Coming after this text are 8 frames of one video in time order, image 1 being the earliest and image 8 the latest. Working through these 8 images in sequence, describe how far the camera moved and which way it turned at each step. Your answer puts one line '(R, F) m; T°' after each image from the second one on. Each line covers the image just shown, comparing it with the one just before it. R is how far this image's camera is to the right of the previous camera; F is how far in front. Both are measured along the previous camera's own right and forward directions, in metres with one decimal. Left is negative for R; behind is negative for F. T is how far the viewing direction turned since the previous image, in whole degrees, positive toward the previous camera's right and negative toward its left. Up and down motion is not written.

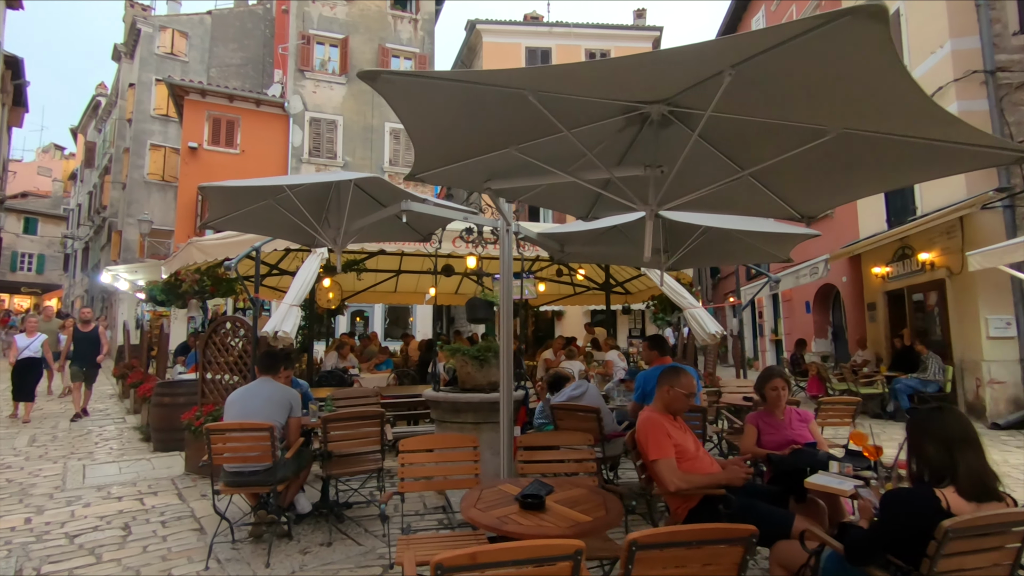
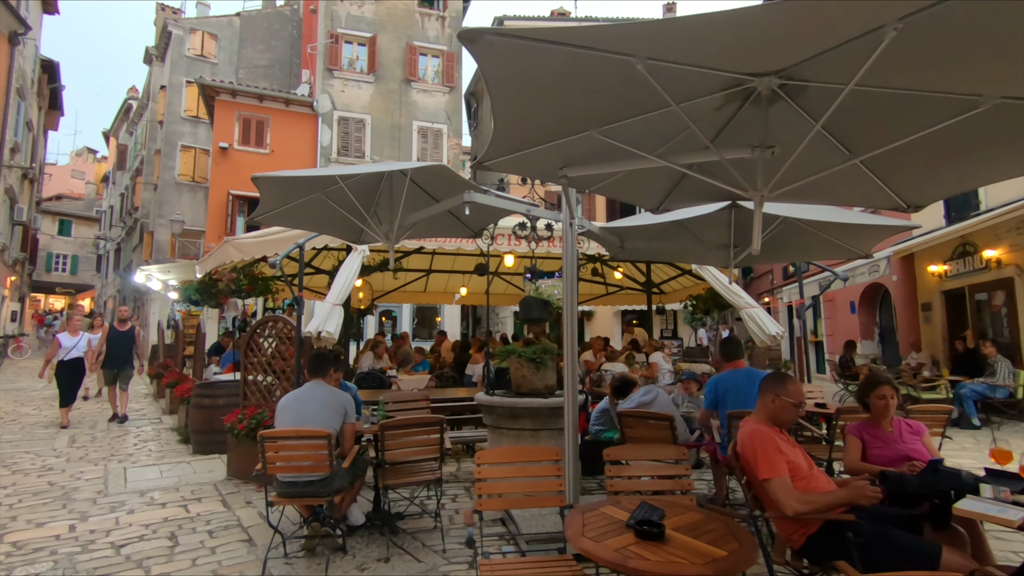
(-0.4, +0.3) m; -2°
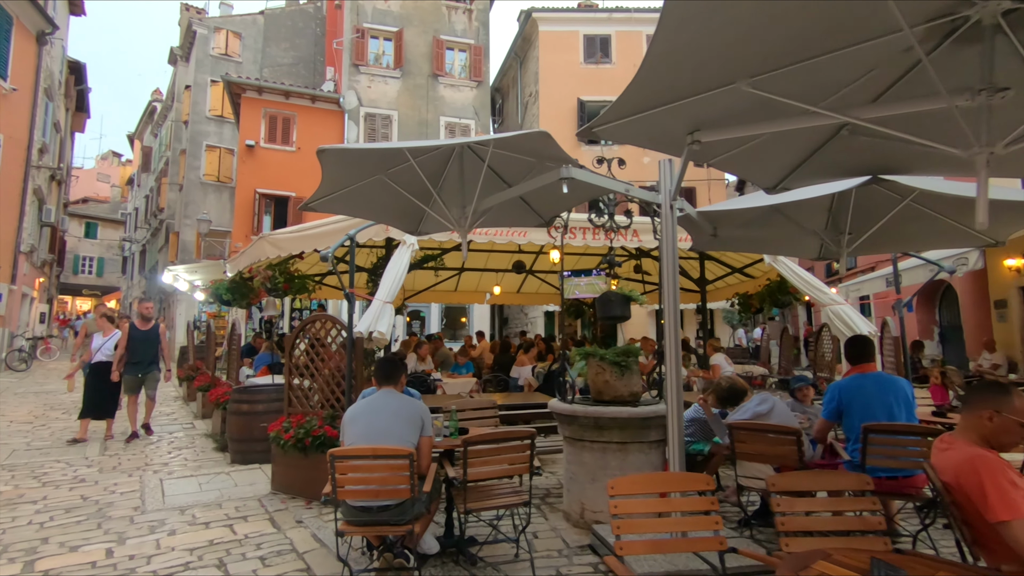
(-0.5, +0.6) m; -2°
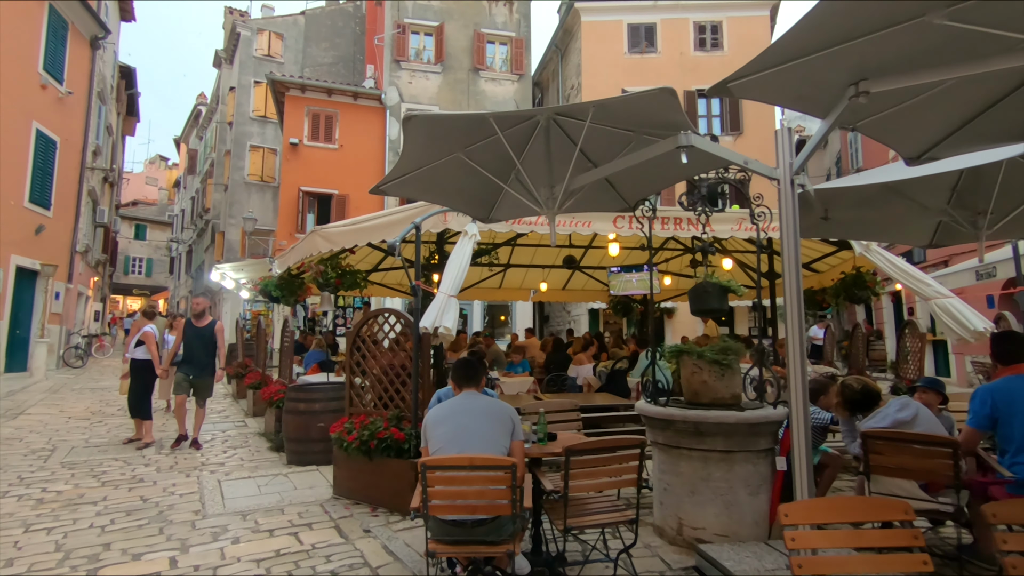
(-0.4, +0.4) m; -3°
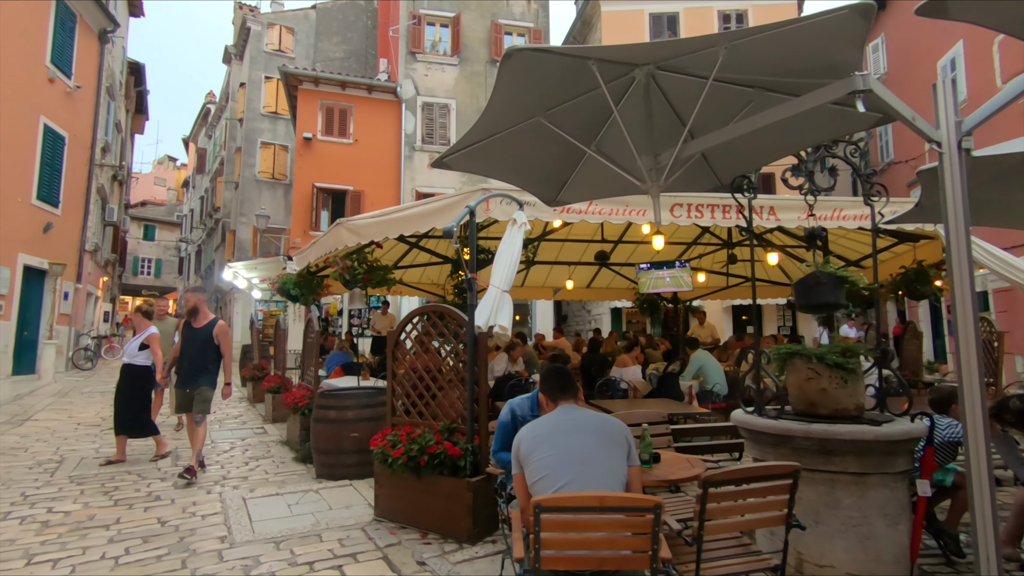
(-0.5, +0.6) m; -1°
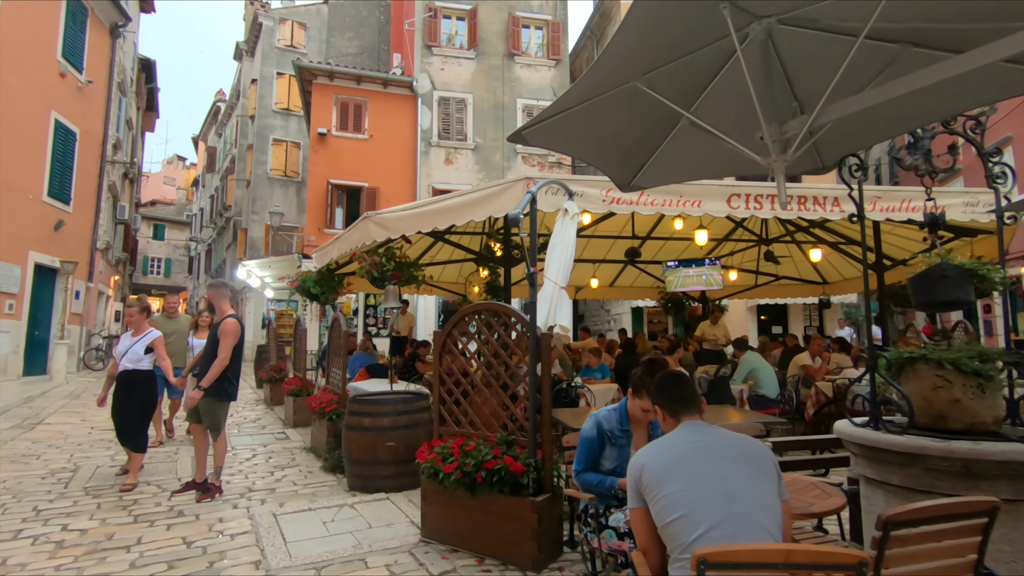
(-0.4, +0.5) m; -1°
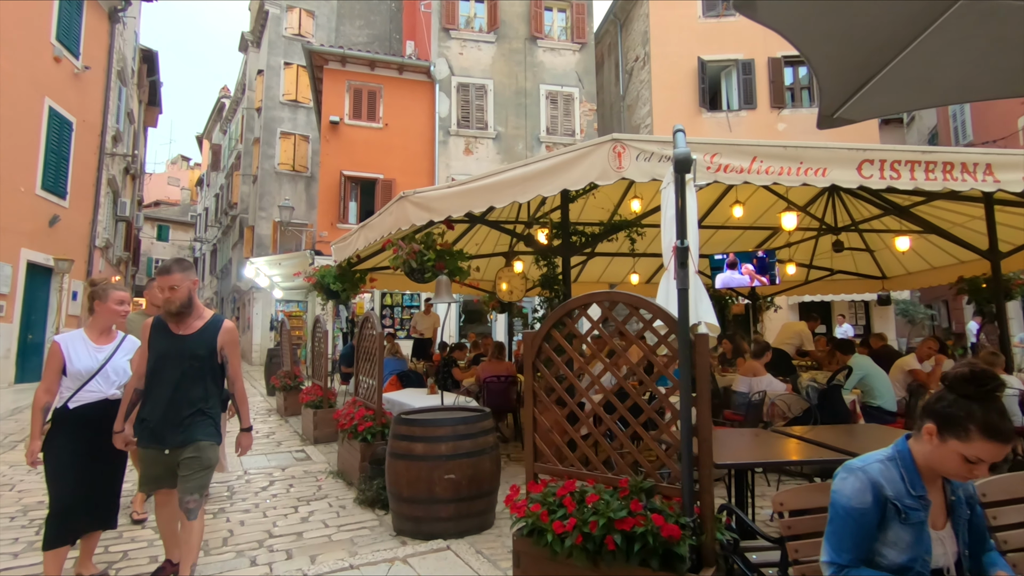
(-0.7, +1.2) m; 0°
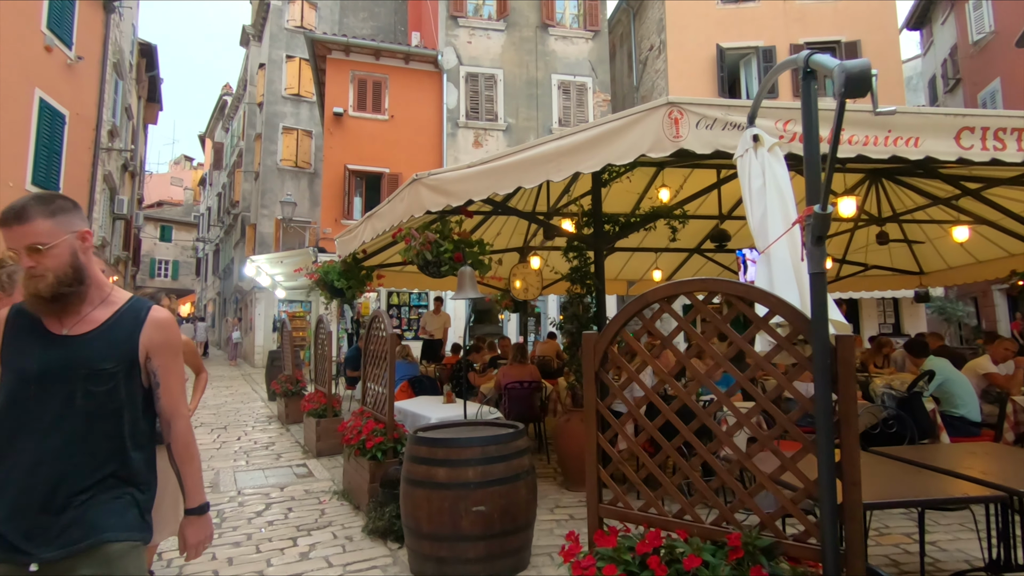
(-0.2, +0.7) m; 0°
